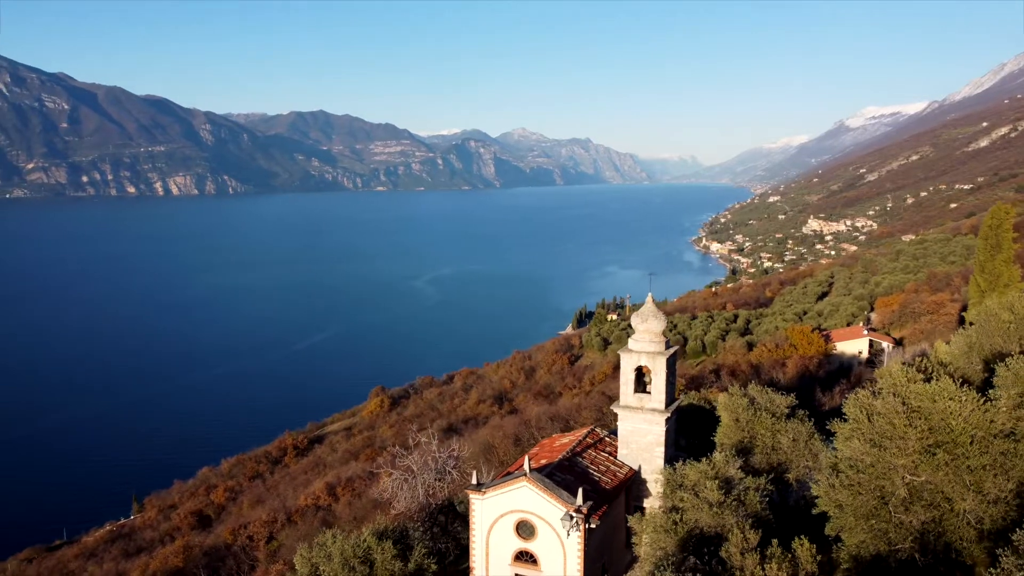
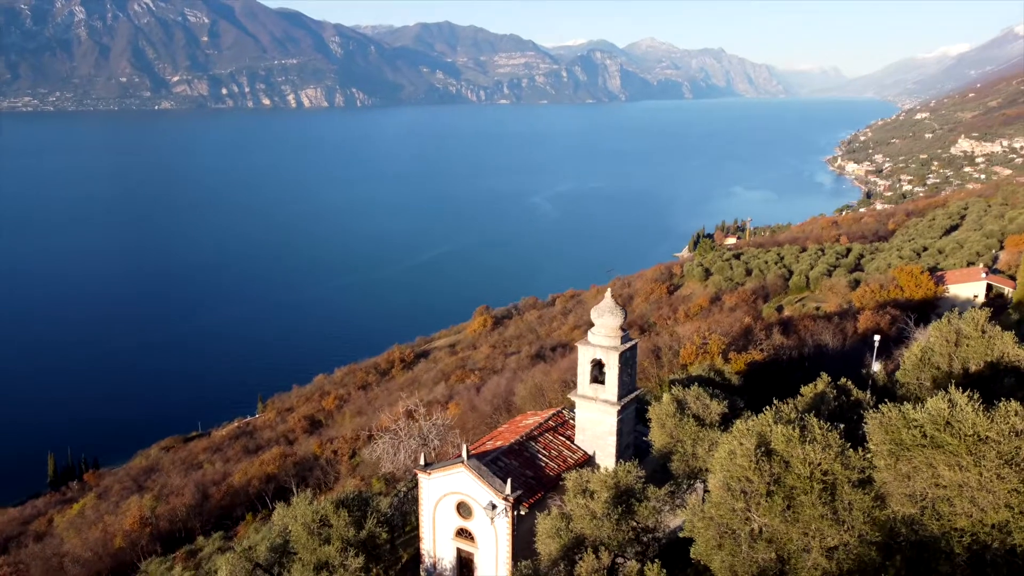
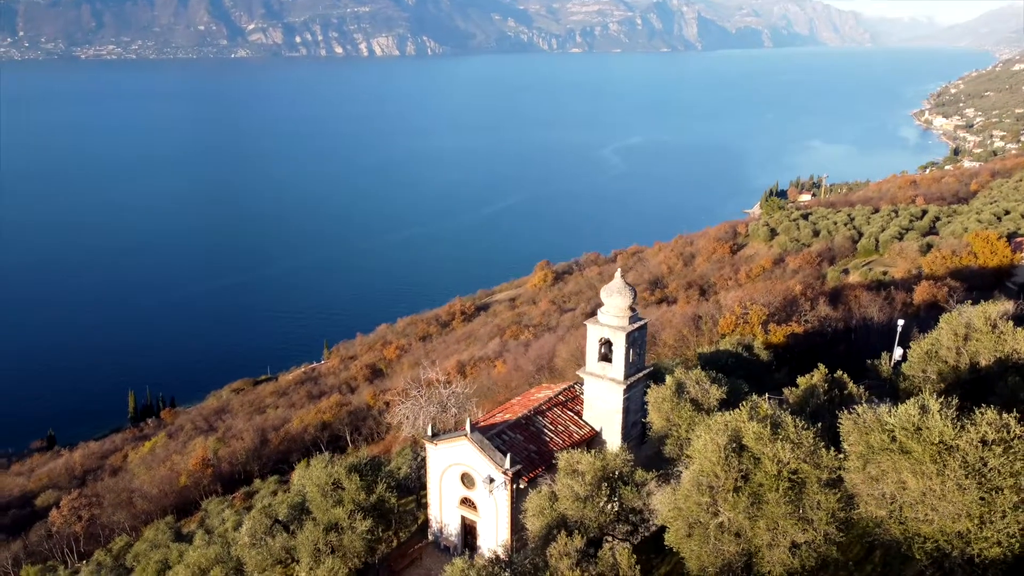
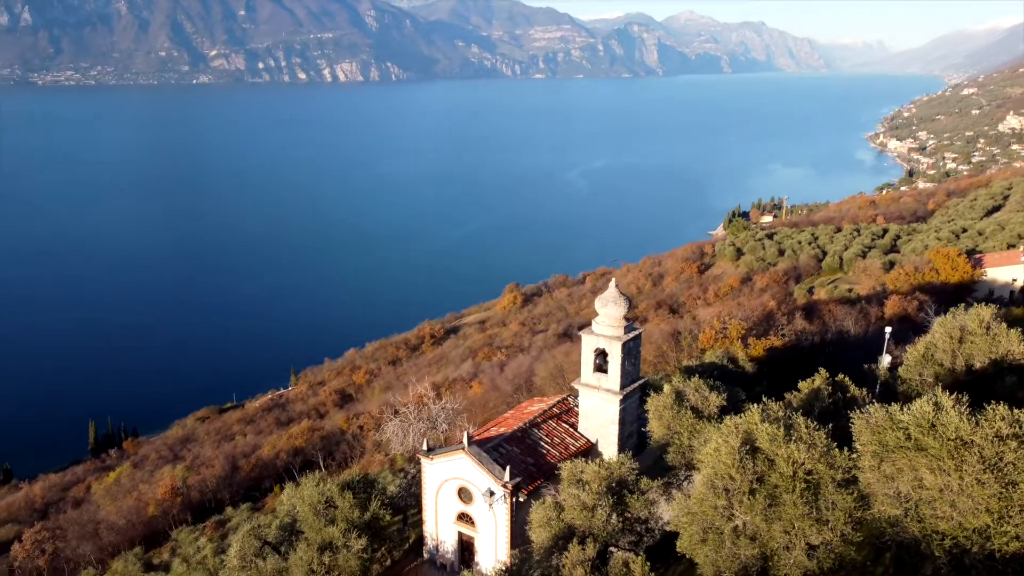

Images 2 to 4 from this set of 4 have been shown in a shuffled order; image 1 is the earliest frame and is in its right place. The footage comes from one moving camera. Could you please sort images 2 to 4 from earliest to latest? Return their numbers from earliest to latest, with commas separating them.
2, 4, 3
